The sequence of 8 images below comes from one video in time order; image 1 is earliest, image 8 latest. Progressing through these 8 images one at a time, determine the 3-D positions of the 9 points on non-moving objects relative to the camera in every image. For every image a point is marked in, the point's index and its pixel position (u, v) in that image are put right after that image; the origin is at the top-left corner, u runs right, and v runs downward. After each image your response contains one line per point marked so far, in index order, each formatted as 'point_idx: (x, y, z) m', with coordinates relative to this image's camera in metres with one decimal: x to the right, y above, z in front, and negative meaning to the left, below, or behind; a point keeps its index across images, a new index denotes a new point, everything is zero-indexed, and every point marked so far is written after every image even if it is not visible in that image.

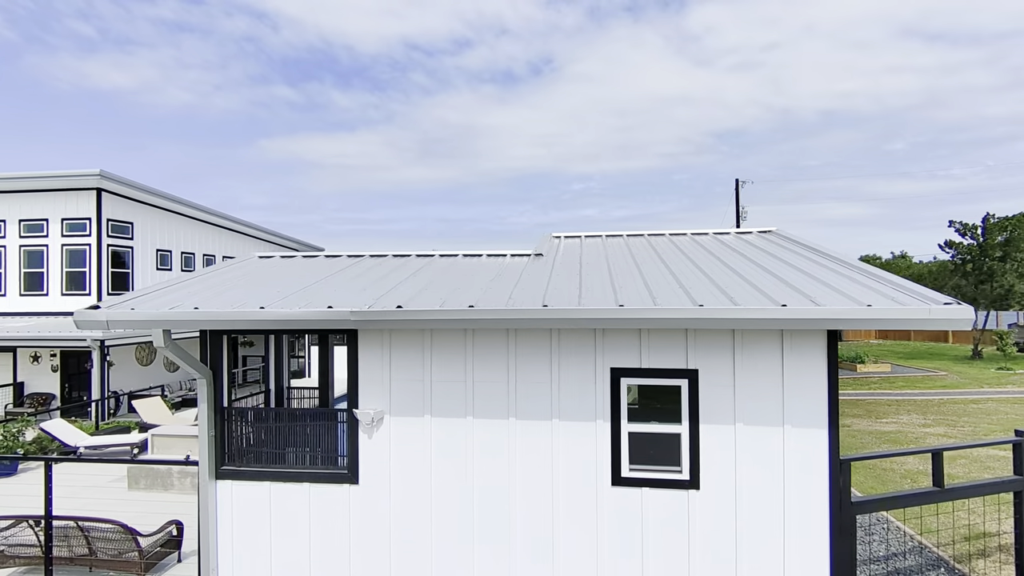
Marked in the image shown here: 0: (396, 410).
0: (-0.7, -0.8, +3.8) m
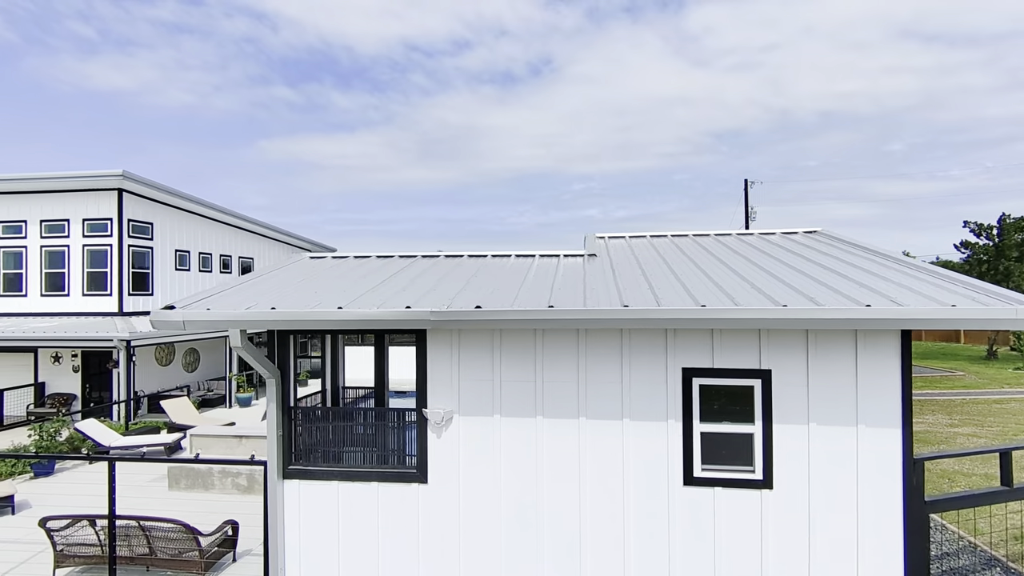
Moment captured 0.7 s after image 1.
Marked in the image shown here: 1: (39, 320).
0: (-0.3, -0.8, +3.8) m
1: (-9.7, -0.7, +12.3) m
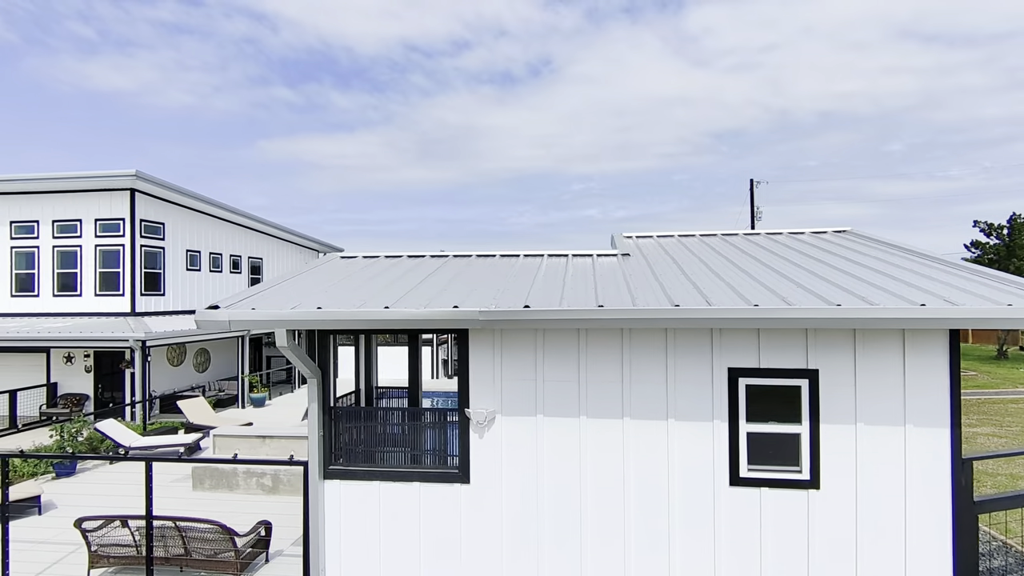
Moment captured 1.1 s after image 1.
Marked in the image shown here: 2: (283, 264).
0: (0.0, -0.8, +3.8) m
1: (-9.5, -0.7, +12.2) m
2: (-7.2, +0.8, +18.5) m
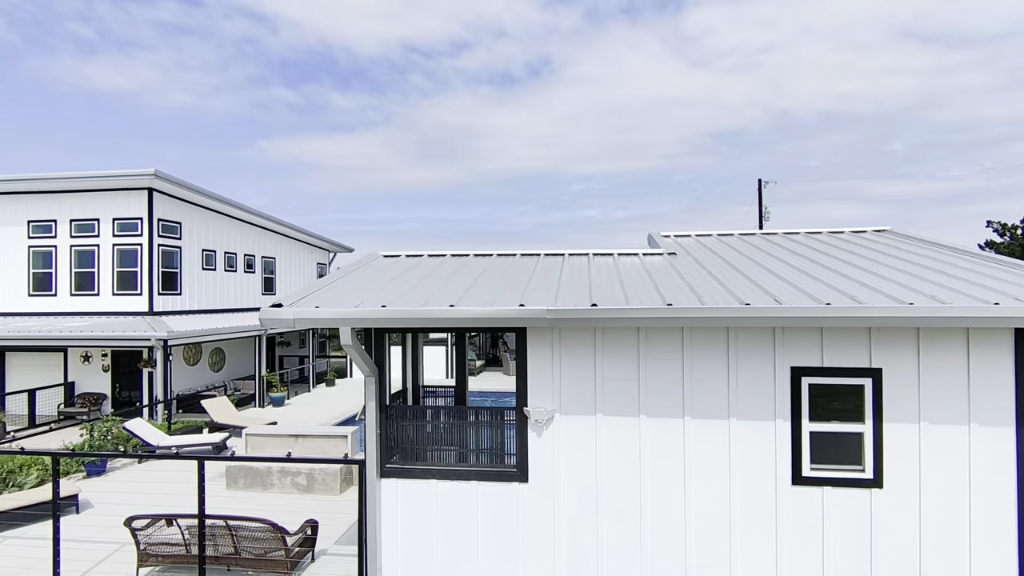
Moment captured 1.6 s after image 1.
0: (+0.3, -0.8, +3.7) m
1: (-9.1, -0.7, +12.2) m
2: (-6.8, +0.8, +18.5) m
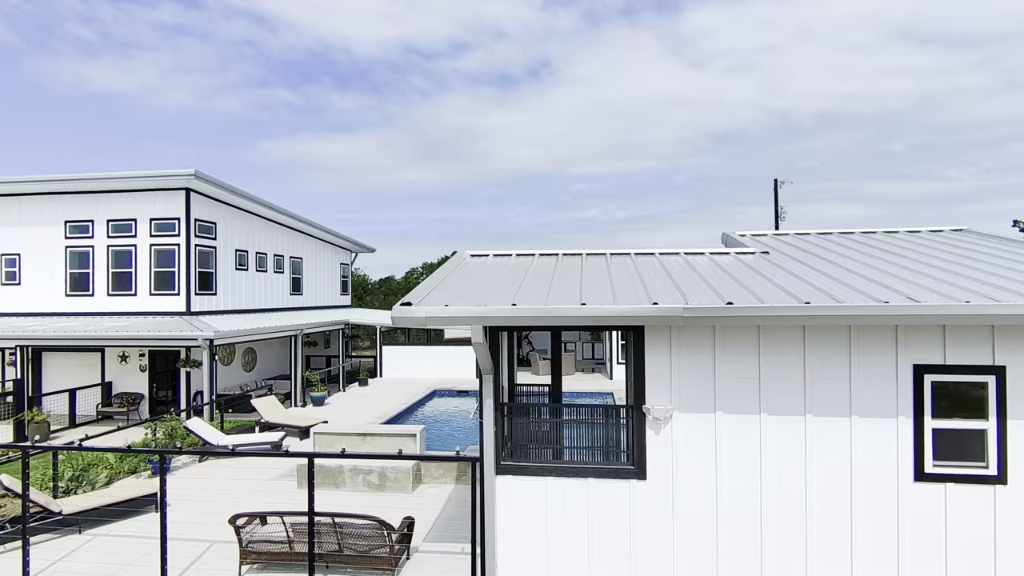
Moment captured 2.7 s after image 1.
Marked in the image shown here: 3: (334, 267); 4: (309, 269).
0: (+1.1, -0.8, +3.8) m
1: (-8.3, -0.6, +12.3) m
2: (-6.0, +0.8, +18.5) m
3: (-5.9, +0.7, +19.6) m
4: (-6.1, +0.6, +17.7) m
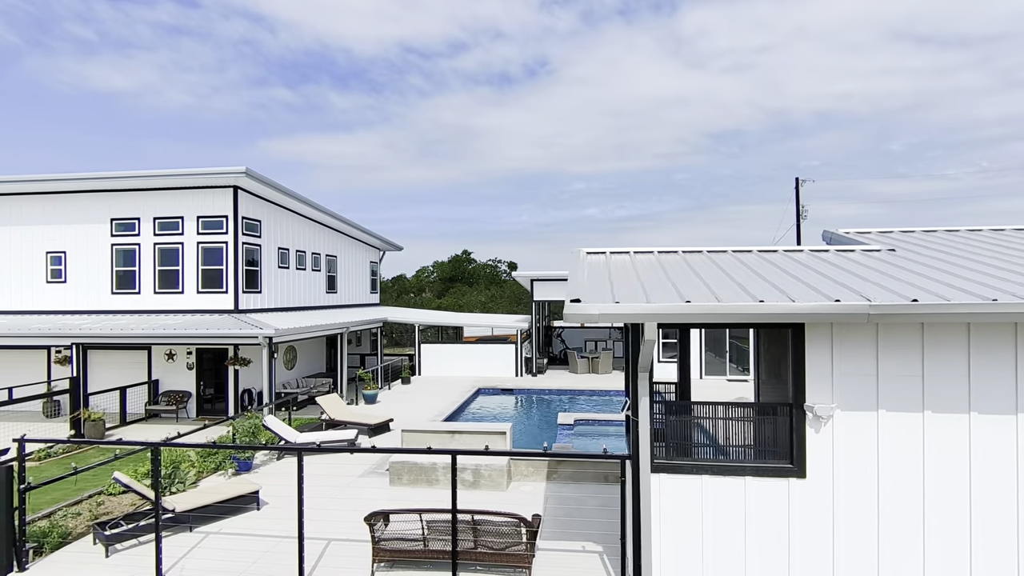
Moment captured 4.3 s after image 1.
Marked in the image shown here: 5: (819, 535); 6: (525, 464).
0: (+2.1, -0.7, +3.8) m
1: (-7.3, -0.6, +12.3) m
2: (-5.0, +0.8, +18.5) m
3: (-4.9, +0.7, +19.5) m
4: (-5.1, +0.6, +17.6) m
5: (+2.0, -1.6, +3.8) m
6: (+0.2, -2.0, +6.7) m
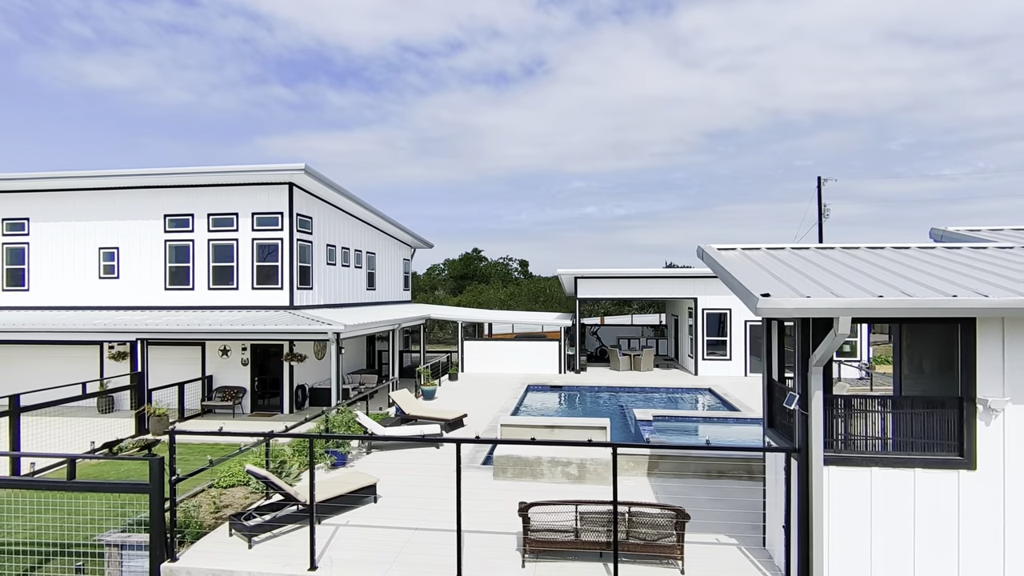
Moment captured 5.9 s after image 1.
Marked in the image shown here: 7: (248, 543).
0: (+3.3, -0.7, +3.8) m
1: (-6.2, -0.5, +12.3) m
2: (-3.9, +0.9, +18.5) m
3: (-3.8, +0.8, +19.6) m
4: (-4.0, +0.7, +17.7) m
5: (+3.1, -1.6, +3.9) m
6: (+1.3, -2.0, +6.7) m
7: (-2.2, -2.2, +5.0) m
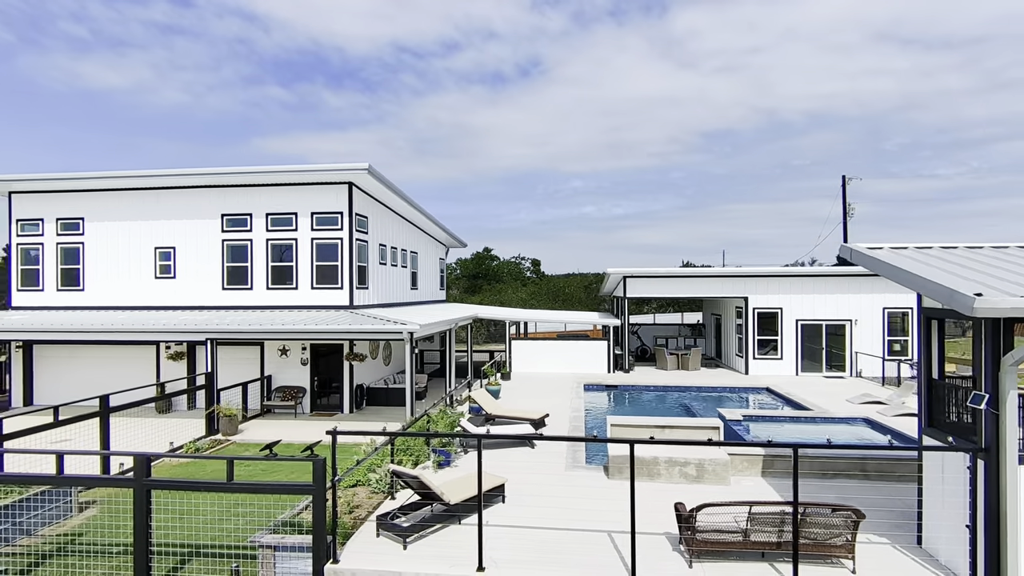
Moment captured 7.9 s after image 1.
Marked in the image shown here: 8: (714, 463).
0: (+4.6, -0.7, +3.8) m
1: (-4.9, -0.5, +12.3) m
2: (-2.6, +0.9, +18.5) m
3: (-2.5, +0.9, +19.6) m
4: (-2.7, +0.7, +17.7) m
5: (+4.4, -1.6, +3.9) m
6: (+2.6, -1.9, +6.7) m
7: (-0.9, -2.2, +4.9) m
8: (+2.2, -1.9, +6.4) m
